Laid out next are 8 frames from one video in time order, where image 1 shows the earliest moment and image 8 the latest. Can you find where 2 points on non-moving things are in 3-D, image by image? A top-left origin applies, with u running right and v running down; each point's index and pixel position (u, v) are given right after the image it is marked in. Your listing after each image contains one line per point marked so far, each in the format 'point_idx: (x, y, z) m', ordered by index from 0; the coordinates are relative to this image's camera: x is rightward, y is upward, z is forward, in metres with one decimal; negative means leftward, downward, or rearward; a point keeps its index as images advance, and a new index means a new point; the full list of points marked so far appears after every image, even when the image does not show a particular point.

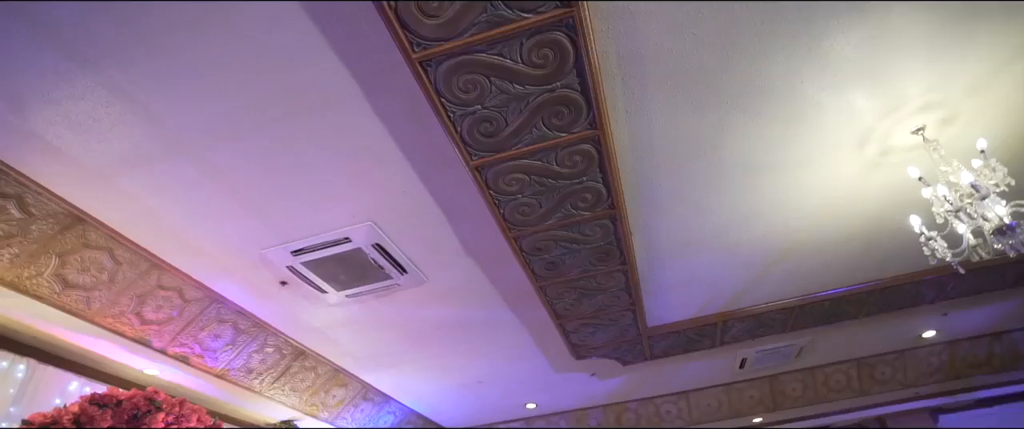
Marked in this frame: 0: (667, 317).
0: (+1.4, -1.0, +4.8) m
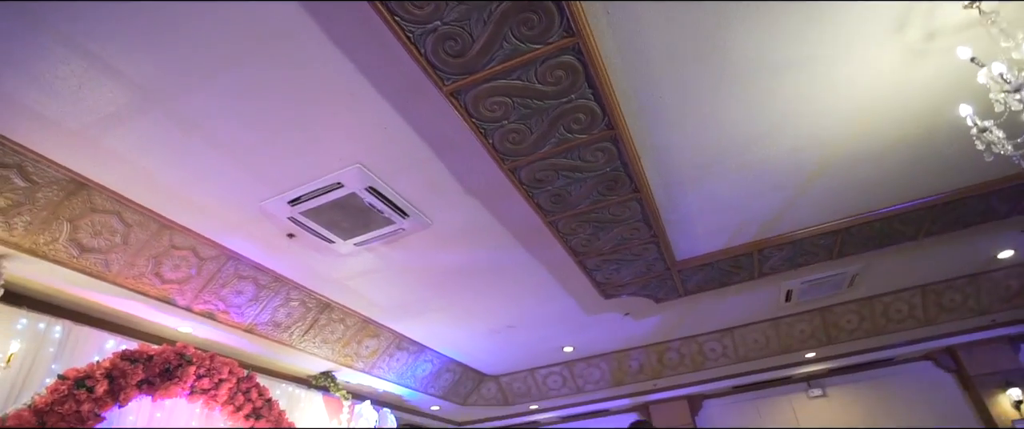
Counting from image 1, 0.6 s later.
0: (+1.6, -0.3, +4.5) m
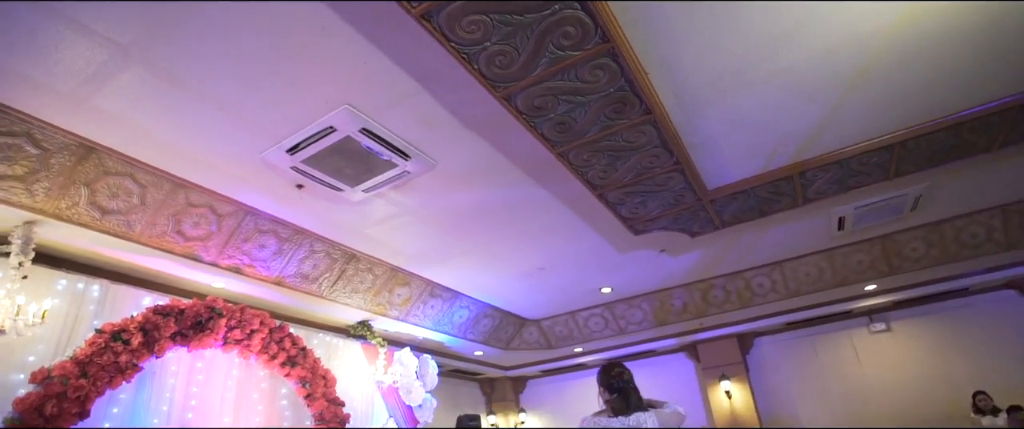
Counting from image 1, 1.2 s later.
0: (+1.7, +0.3, +4.1) m
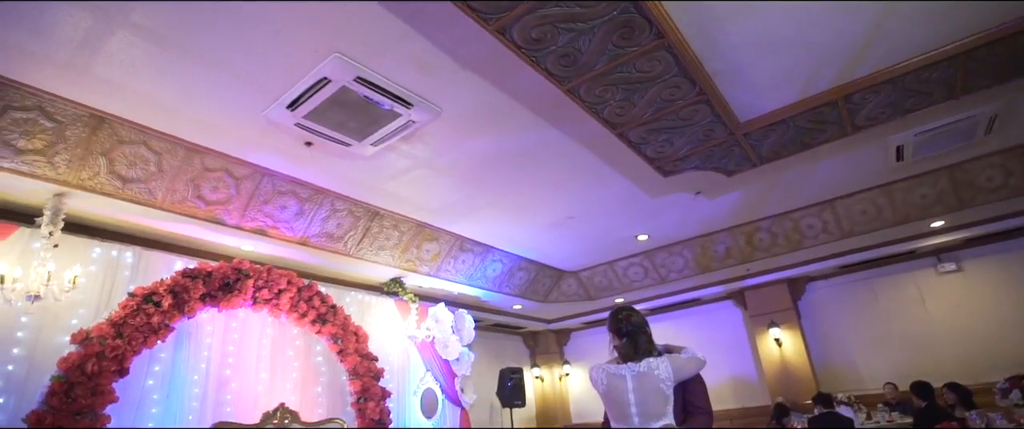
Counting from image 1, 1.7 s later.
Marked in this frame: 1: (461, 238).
0: (+1.8, +0.8, +3.7) m
1: (-0.6, -0.3, +5.9) m
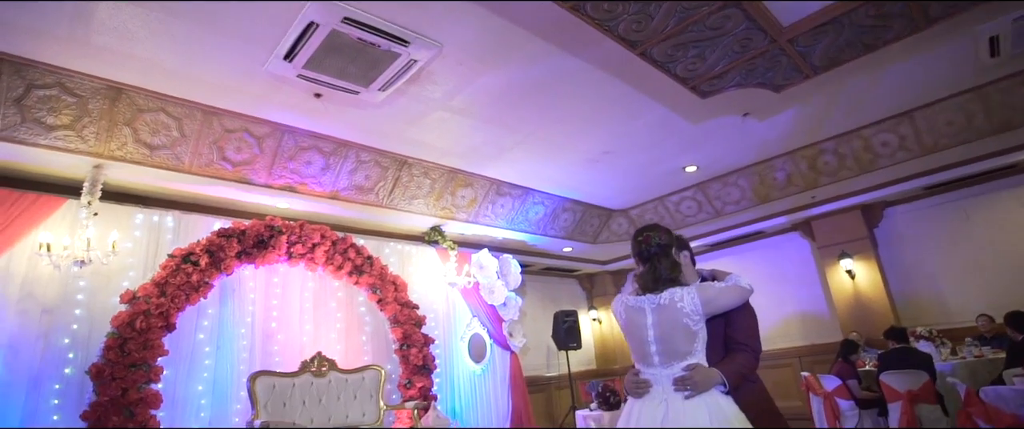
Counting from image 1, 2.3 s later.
0: (+1.8, +1.3, +3.1) m
1: (-0.2, +0.4, +5.7) m
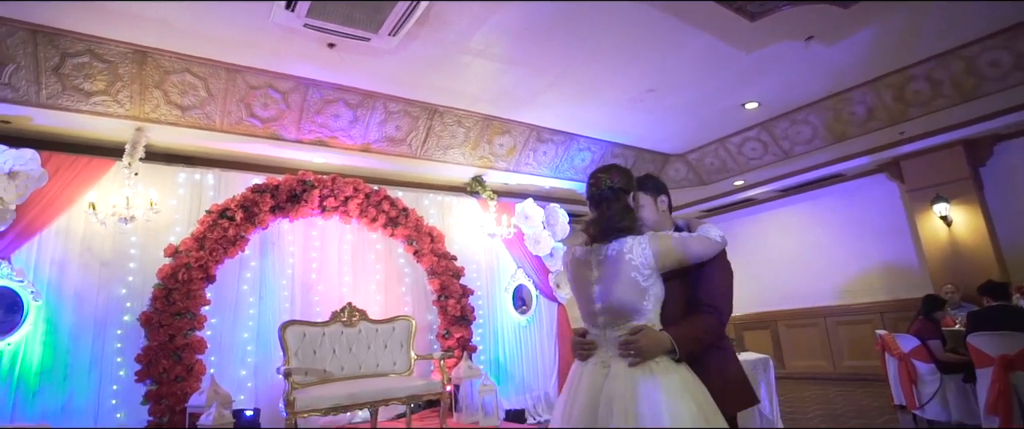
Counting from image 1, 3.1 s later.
0: (+1.8, +1.6, +2.5) m
1: (+0.2, +0.9, +5.4) m
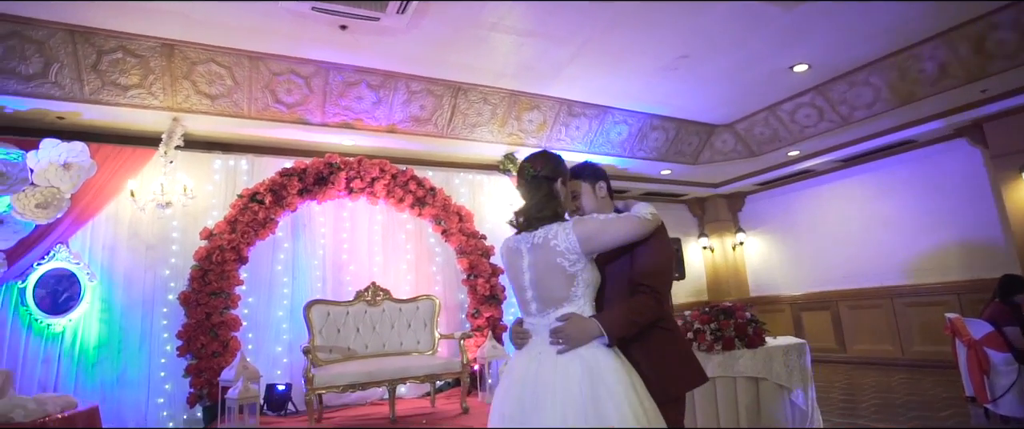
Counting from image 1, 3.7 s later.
0: (+1.7, +1.7, +2.1) m
1: (+0.5, +1.1, +5.2) m
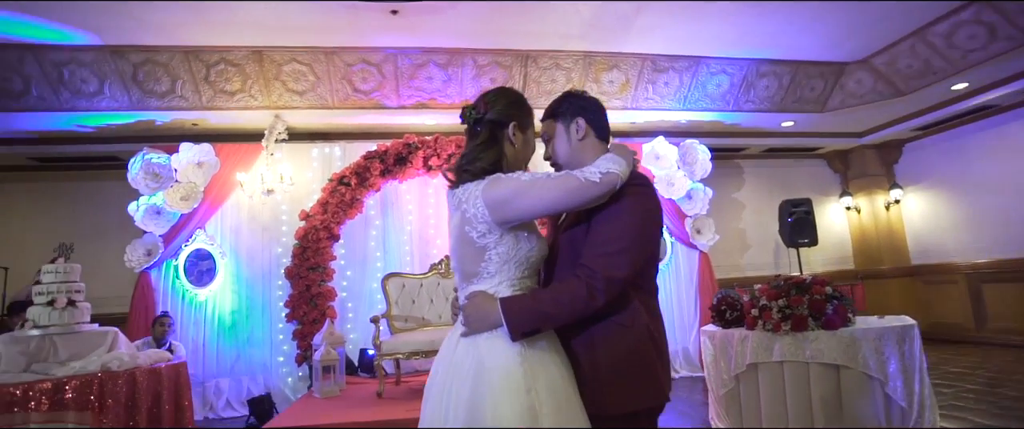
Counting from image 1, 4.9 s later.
0: (+1.4, +1.9, +1.5) m
1: (+1.2, +1.4, +4.8) m
